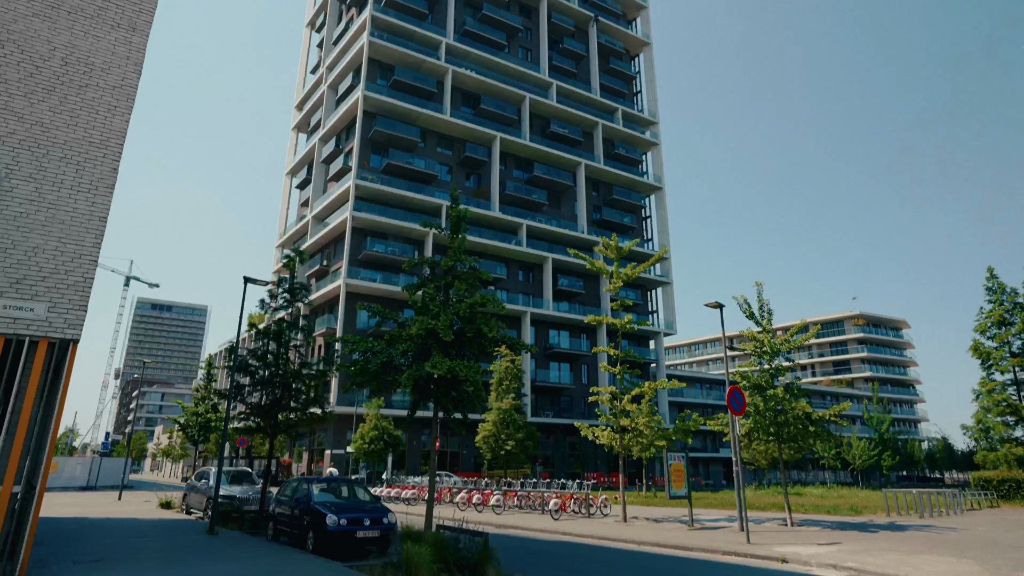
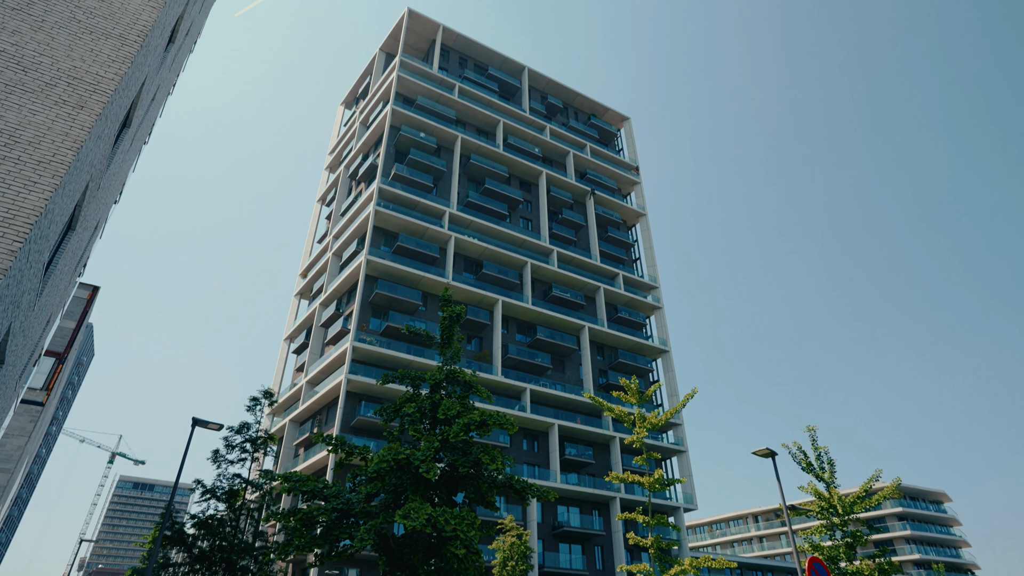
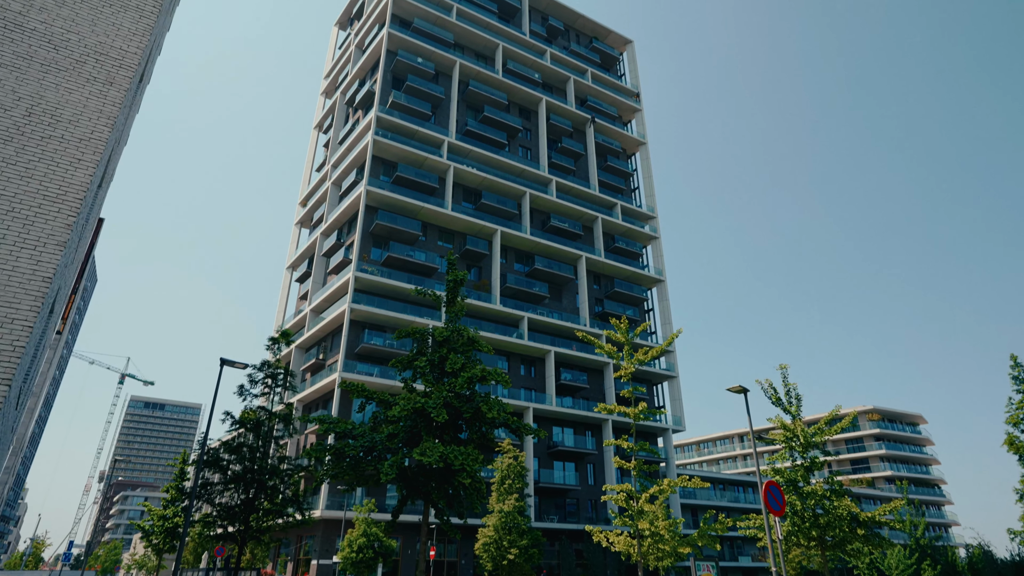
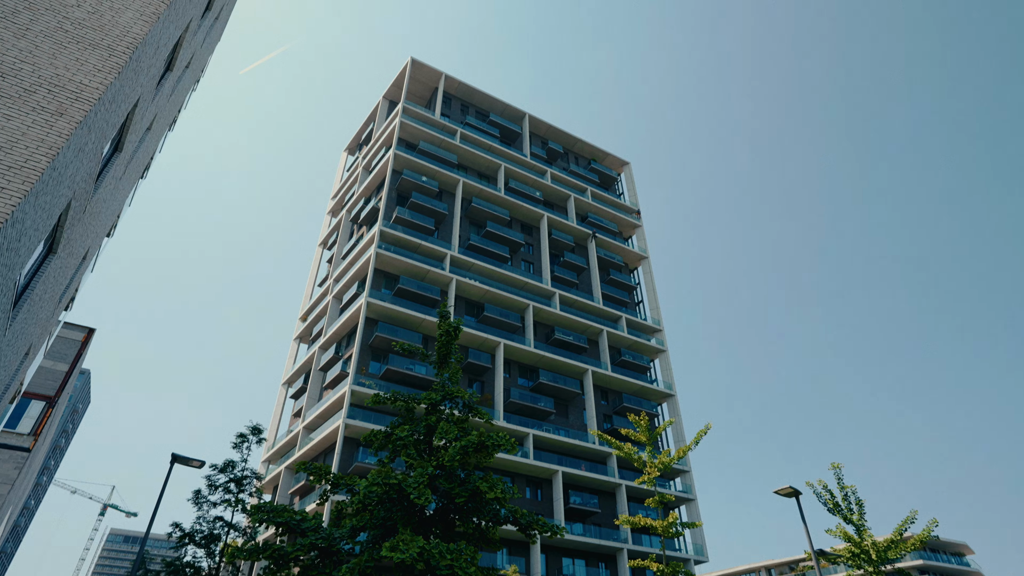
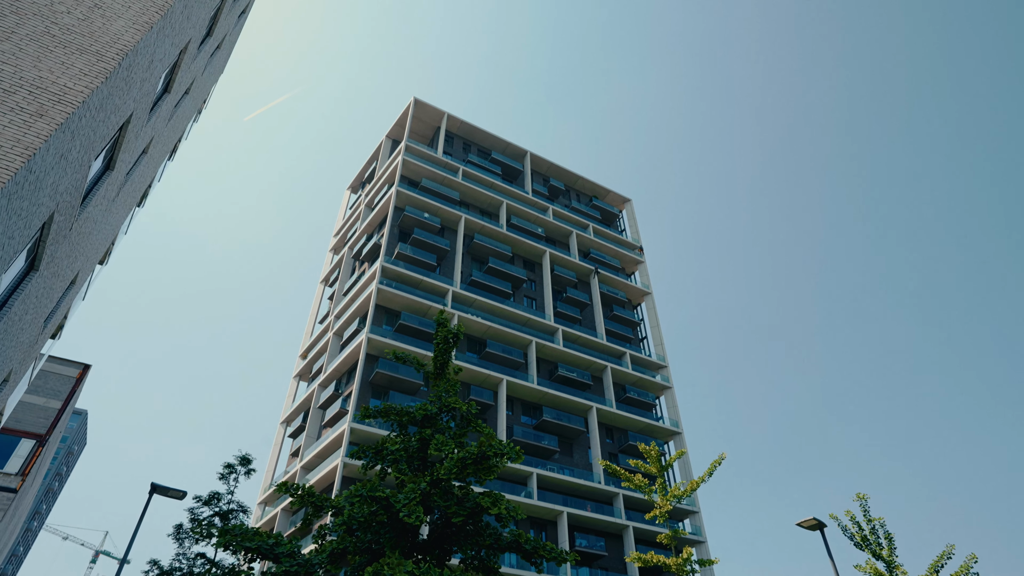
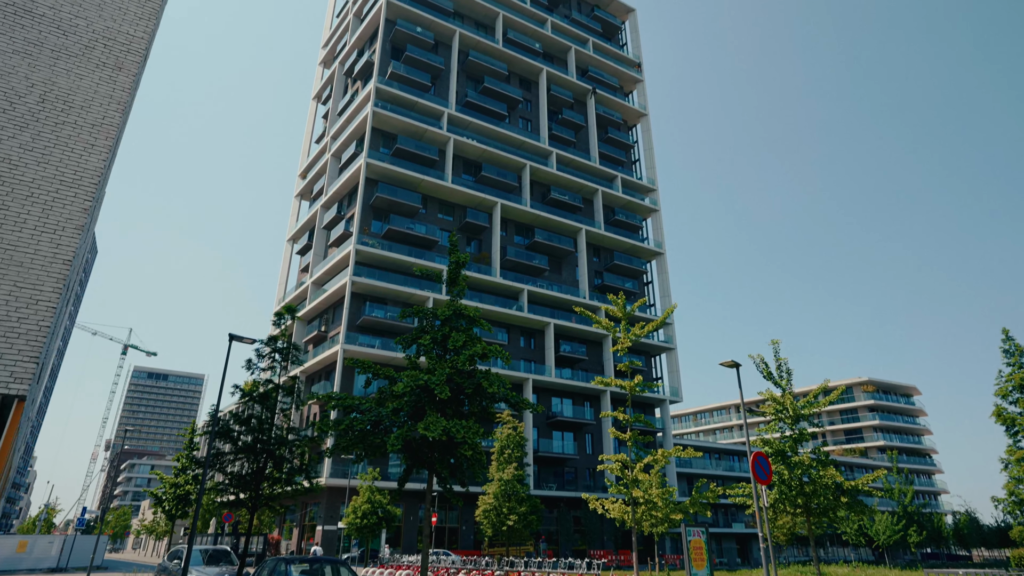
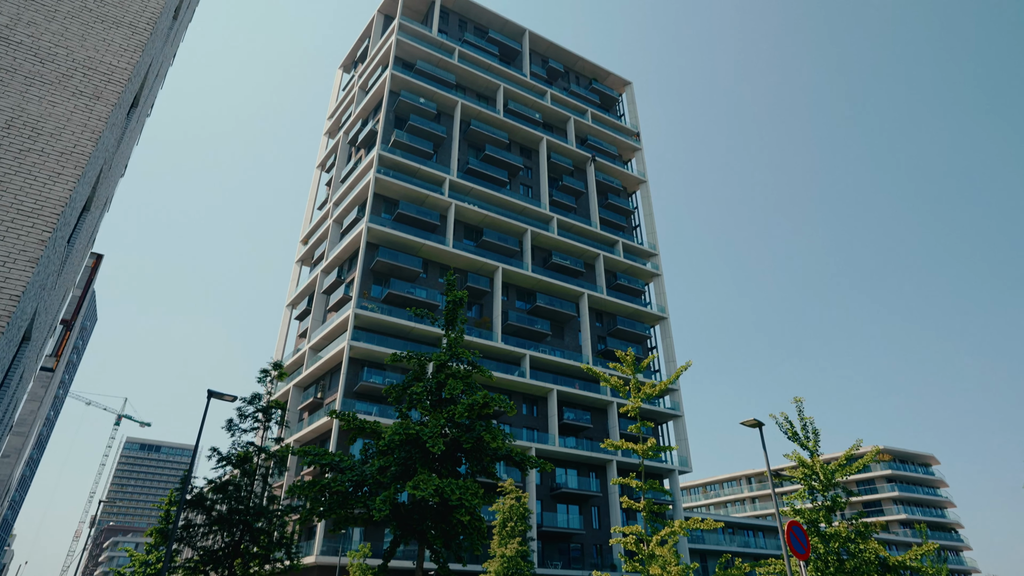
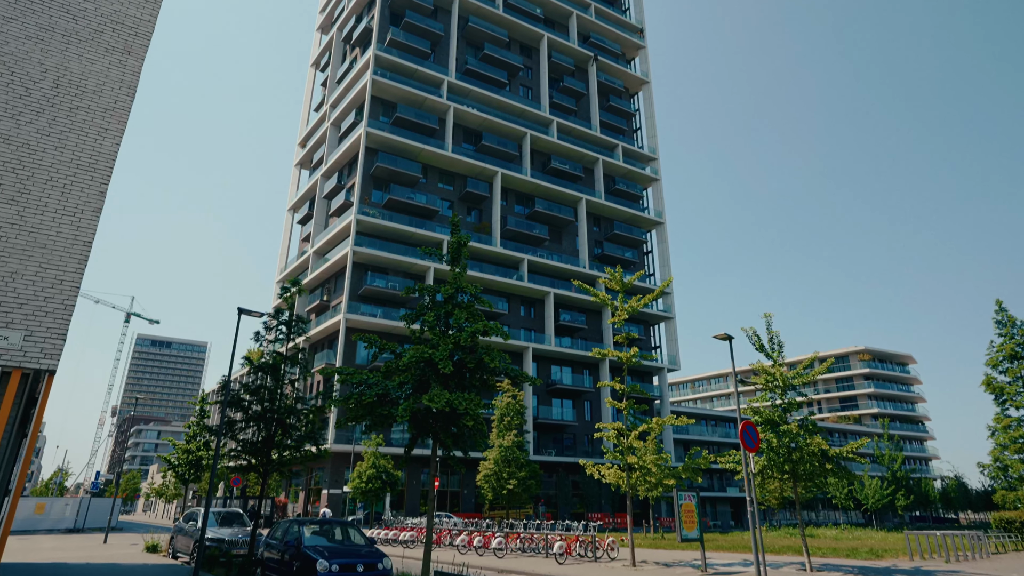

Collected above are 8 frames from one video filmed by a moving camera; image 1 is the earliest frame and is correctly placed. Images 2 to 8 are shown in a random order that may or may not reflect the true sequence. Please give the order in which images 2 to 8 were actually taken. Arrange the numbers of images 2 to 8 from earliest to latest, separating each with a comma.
8, 6, 3, 7, 2, 4, 5
